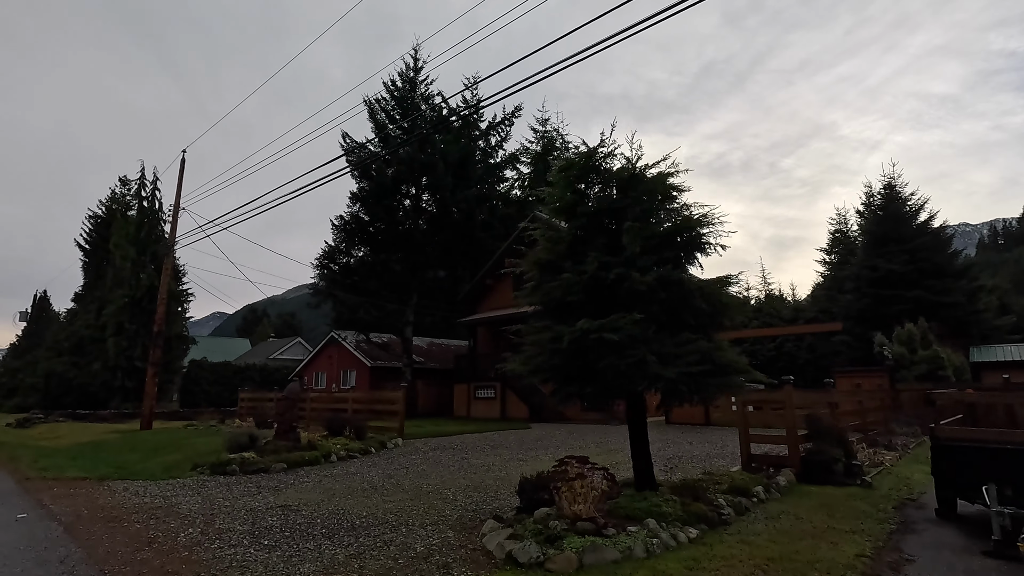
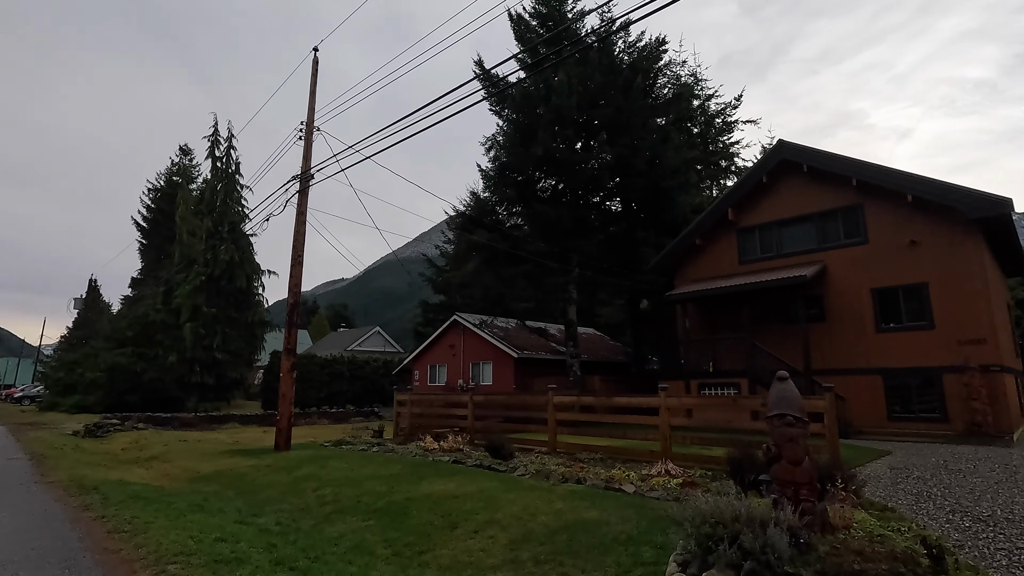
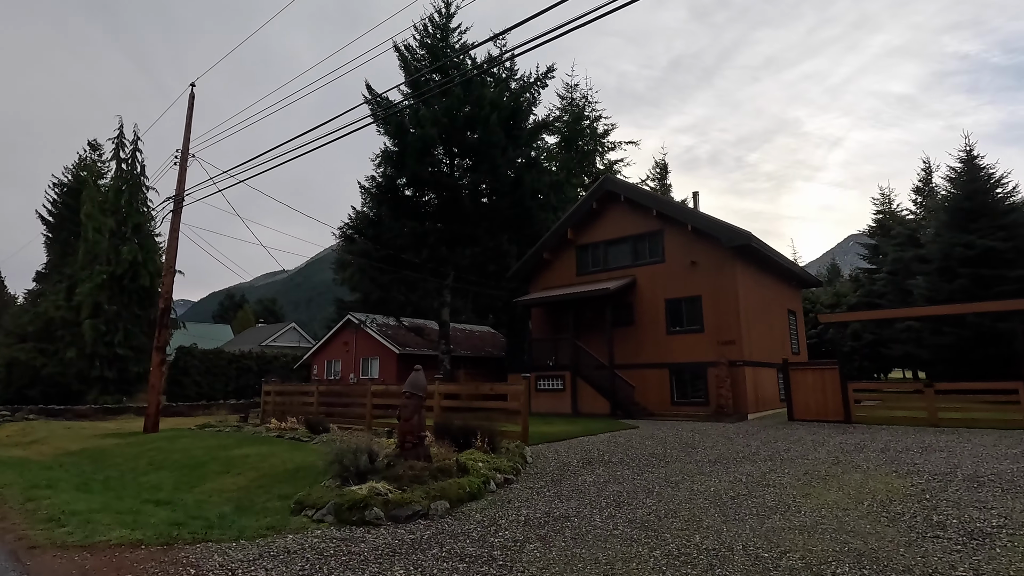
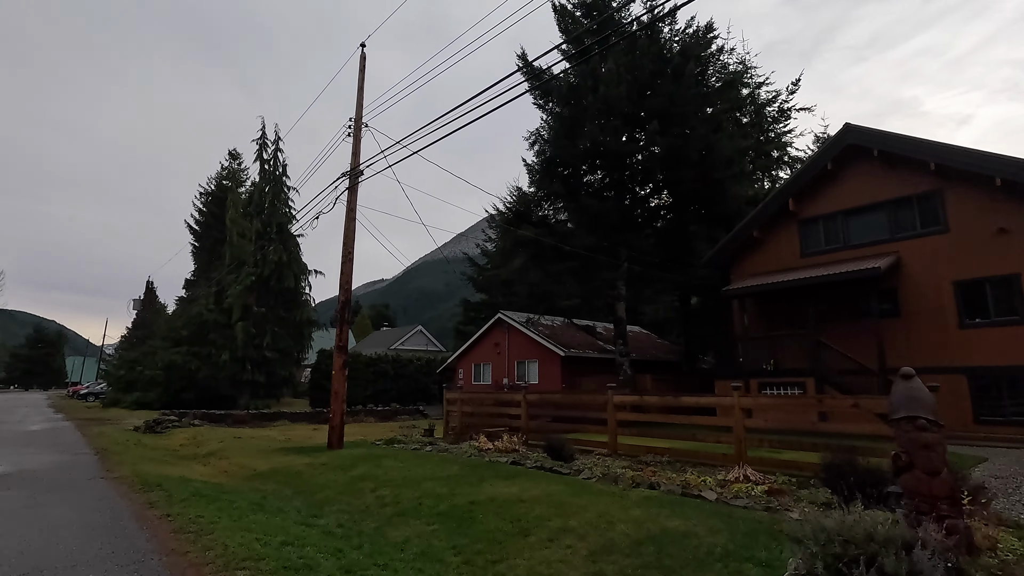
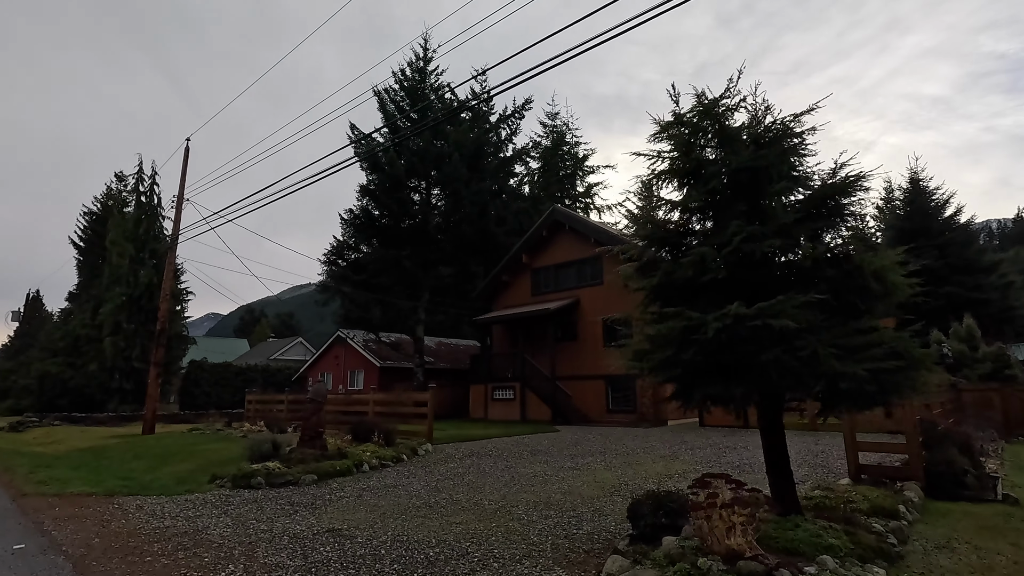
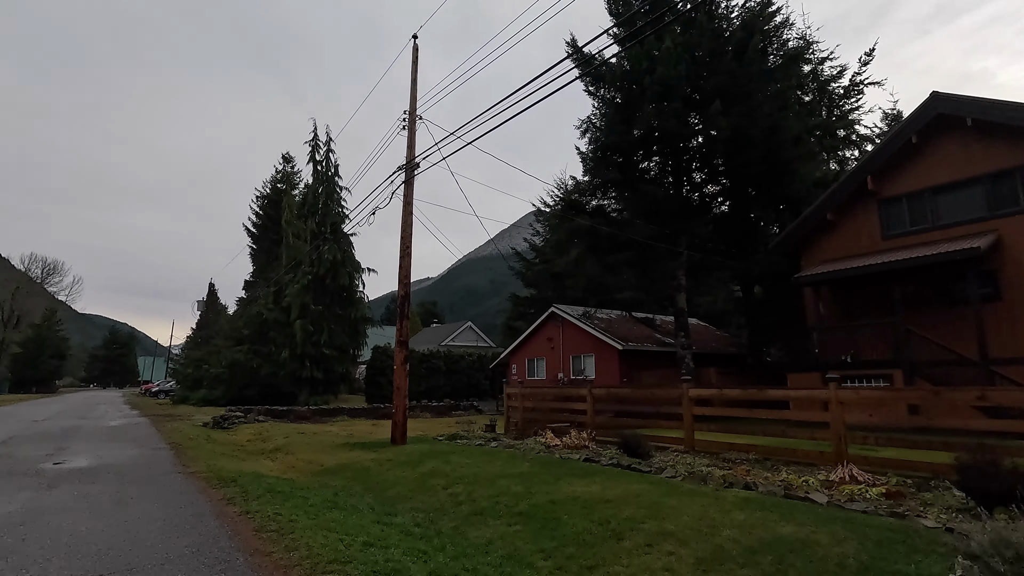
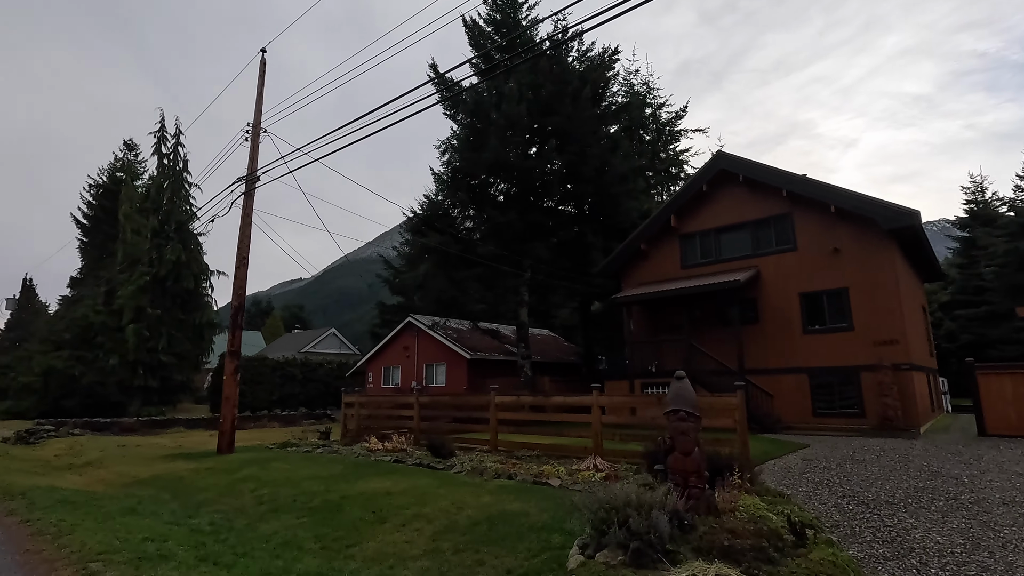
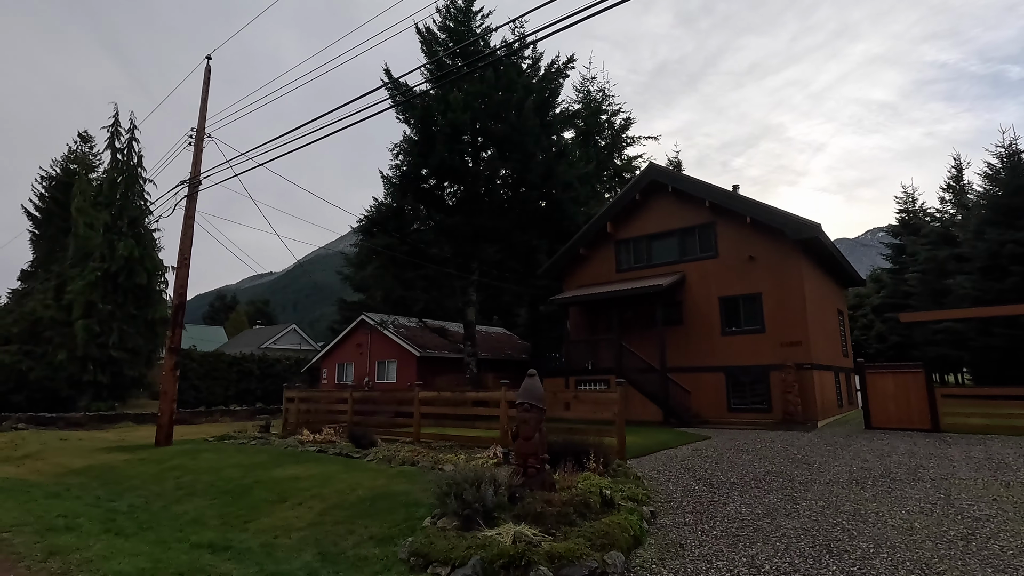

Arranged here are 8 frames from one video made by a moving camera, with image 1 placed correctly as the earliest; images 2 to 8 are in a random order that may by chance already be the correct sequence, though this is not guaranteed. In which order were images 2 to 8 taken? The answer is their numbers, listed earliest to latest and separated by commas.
5, 3, 8, 7, 2, 4, 6
